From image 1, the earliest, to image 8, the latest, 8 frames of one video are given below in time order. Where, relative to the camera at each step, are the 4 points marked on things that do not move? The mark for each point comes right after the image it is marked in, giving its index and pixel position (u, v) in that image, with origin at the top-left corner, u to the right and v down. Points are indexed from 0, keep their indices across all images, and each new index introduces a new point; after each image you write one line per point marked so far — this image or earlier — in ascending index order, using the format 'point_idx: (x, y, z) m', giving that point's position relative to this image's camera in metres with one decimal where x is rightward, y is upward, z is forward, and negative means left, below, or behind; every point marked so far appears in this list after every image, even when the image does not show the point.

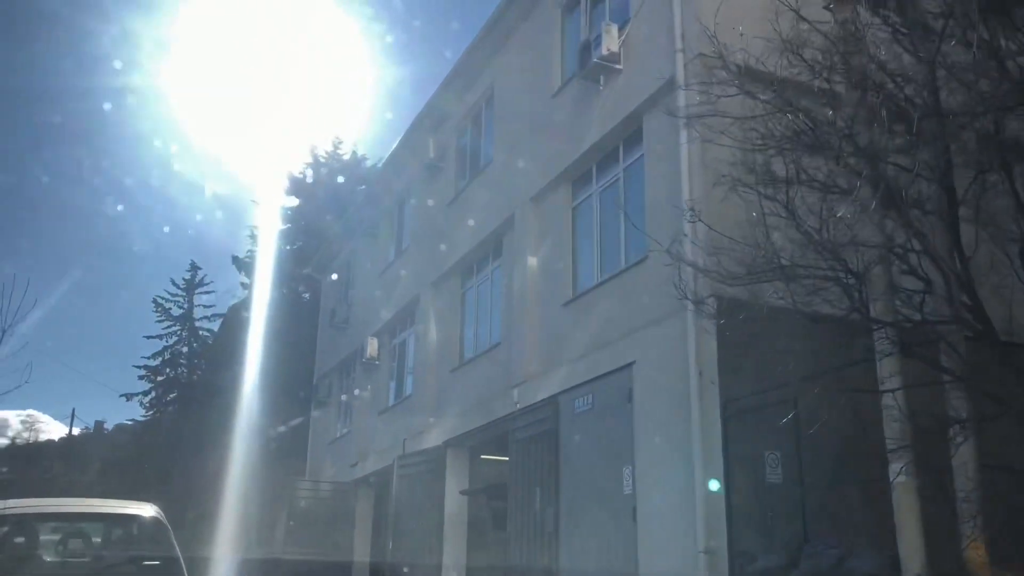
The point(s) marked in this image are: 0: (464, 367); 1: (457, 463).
0: (-0.7, -1.2, +14.4) m
1: (-0.8, -2.6, +14.4) m
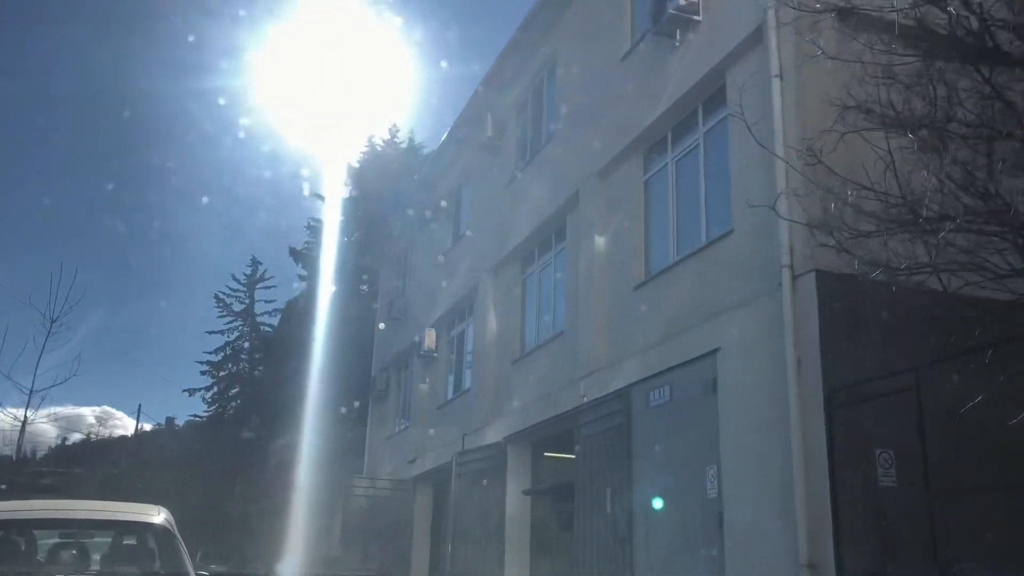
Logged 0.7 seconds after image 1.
0: (+0.2, -1.0, +13.4) m
1: (+0.1, -2.4, +13.5) m
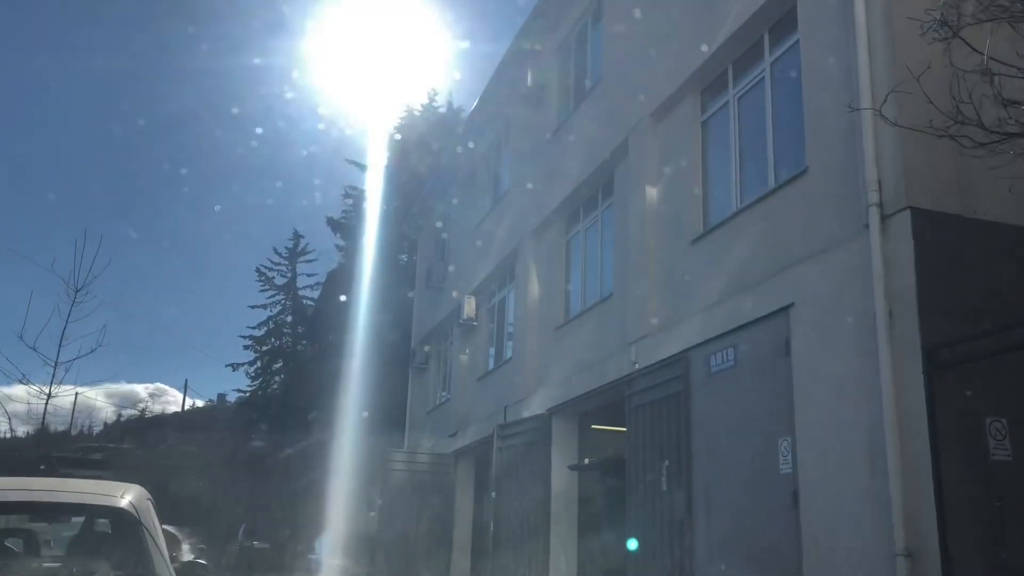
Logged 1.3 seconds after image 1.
0: (+0.8, -0.5, +12.5) m
1: (+0.7, -1.9, +12.6) m
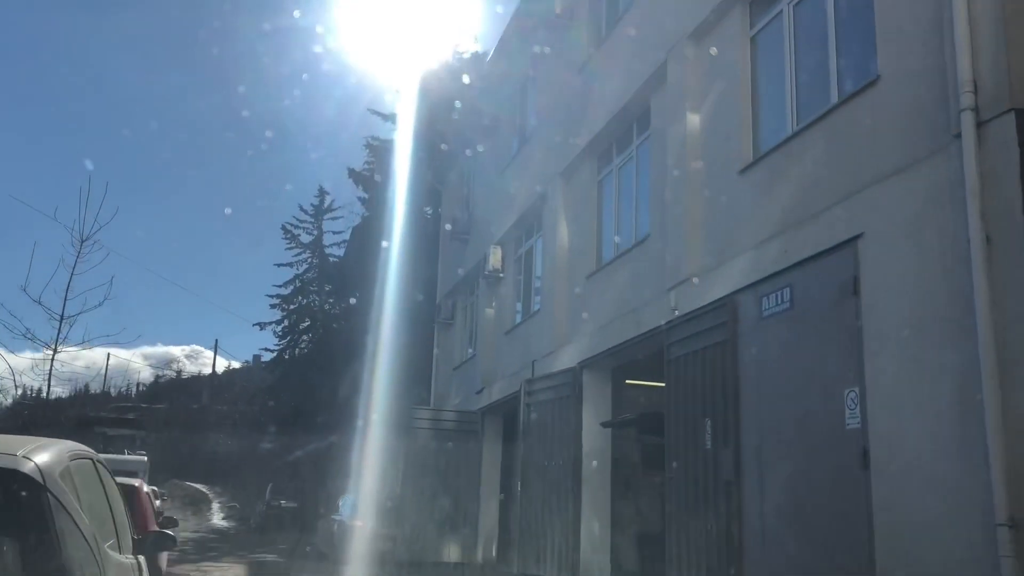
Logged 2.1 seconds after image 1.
0: (+1.1, +0.2, +11.5) m
1: (+1.0, -1.2, +11.7) m
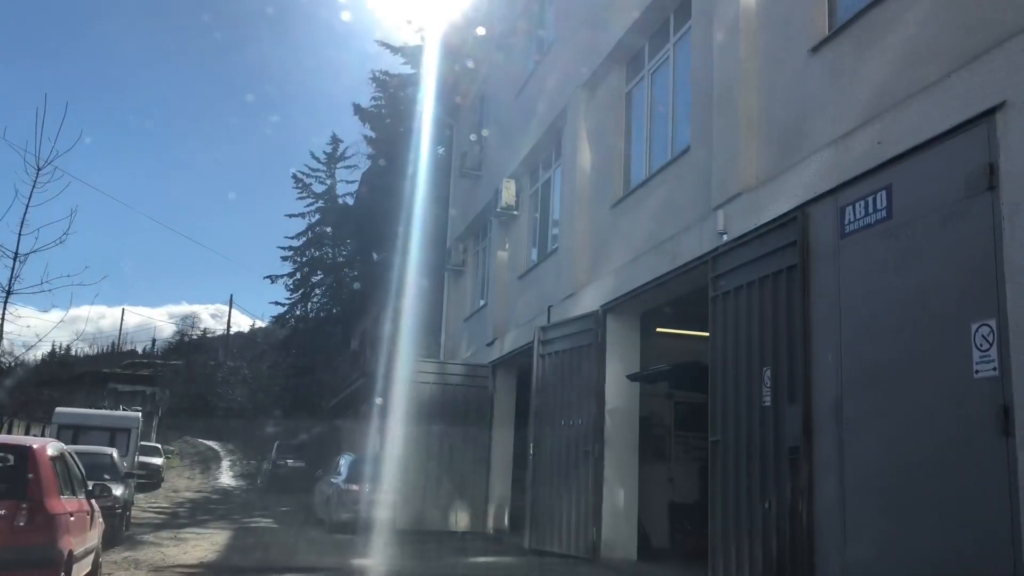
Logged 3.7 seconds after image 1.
0: (+1.2, +0.9, +9.7) m
1: (+1.1, -0.5, +9.9) m
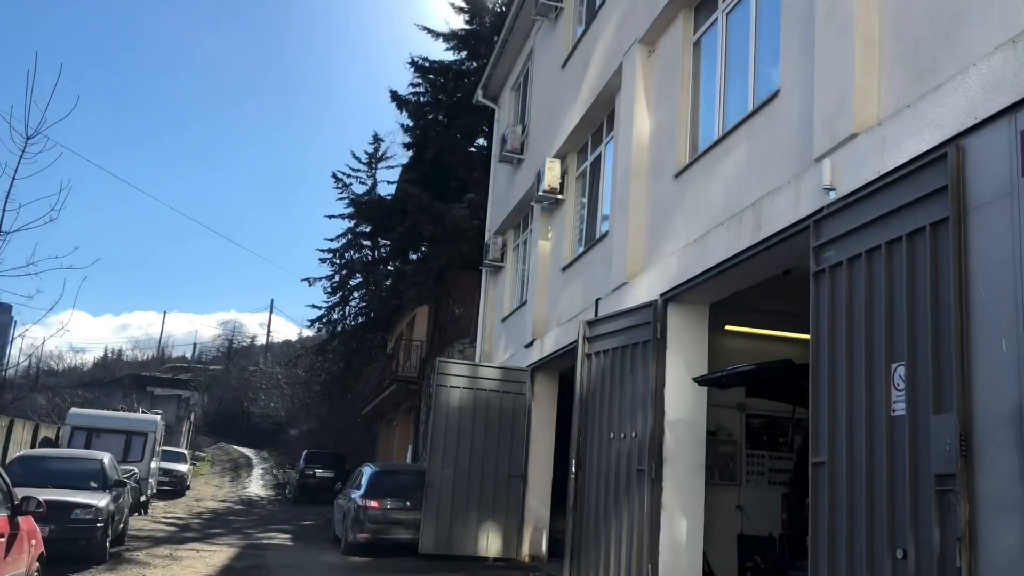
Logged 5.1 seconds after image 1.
0: (+1.6, +1.1, +8.0) m
1: (+1.5, -0.4, +8.2) m
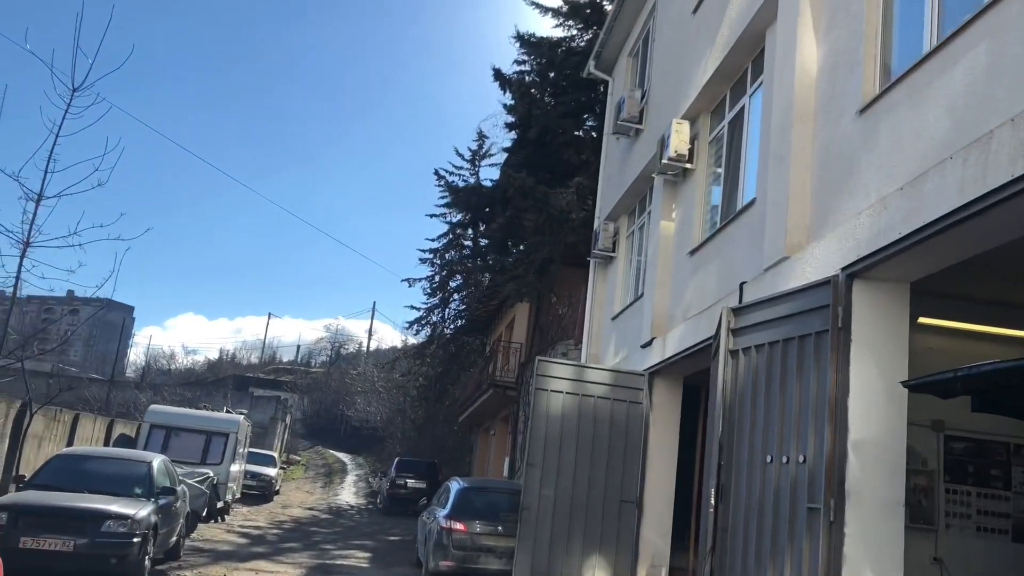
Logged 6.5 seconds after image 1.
0: (+2.3, +1.2, +5.8) m
1: (+2.3, -0.2, +5.9) m
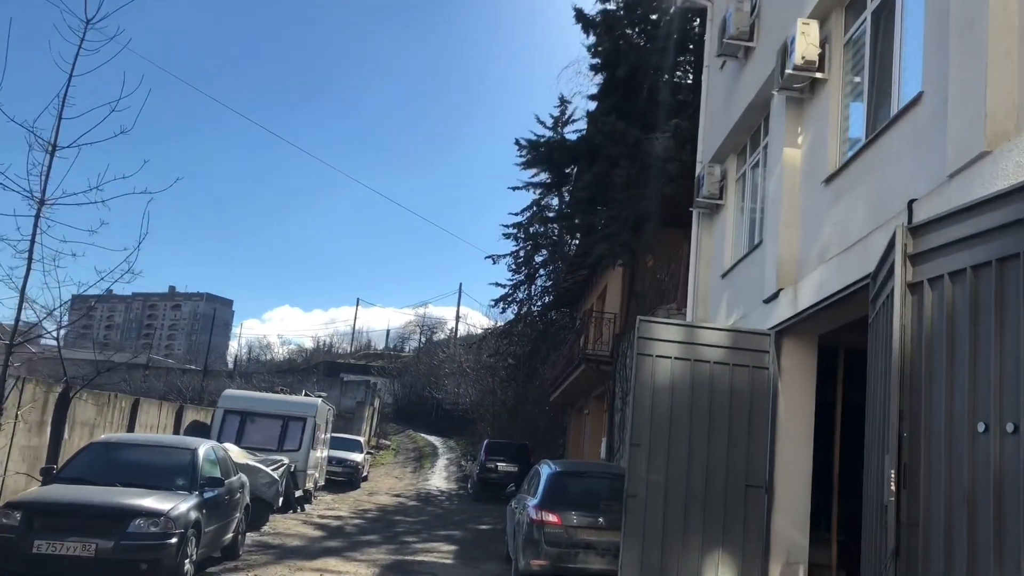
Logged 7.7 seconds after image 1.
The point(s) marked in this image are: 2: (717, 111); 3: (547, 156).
0: (+2.7, +1.7, +3.8) m
1: (+2.7, +0.3, +4.0) m
2: (+2.7, +2.3, +12.9) m
3: (+0.6, +2.4, +17.6) m
